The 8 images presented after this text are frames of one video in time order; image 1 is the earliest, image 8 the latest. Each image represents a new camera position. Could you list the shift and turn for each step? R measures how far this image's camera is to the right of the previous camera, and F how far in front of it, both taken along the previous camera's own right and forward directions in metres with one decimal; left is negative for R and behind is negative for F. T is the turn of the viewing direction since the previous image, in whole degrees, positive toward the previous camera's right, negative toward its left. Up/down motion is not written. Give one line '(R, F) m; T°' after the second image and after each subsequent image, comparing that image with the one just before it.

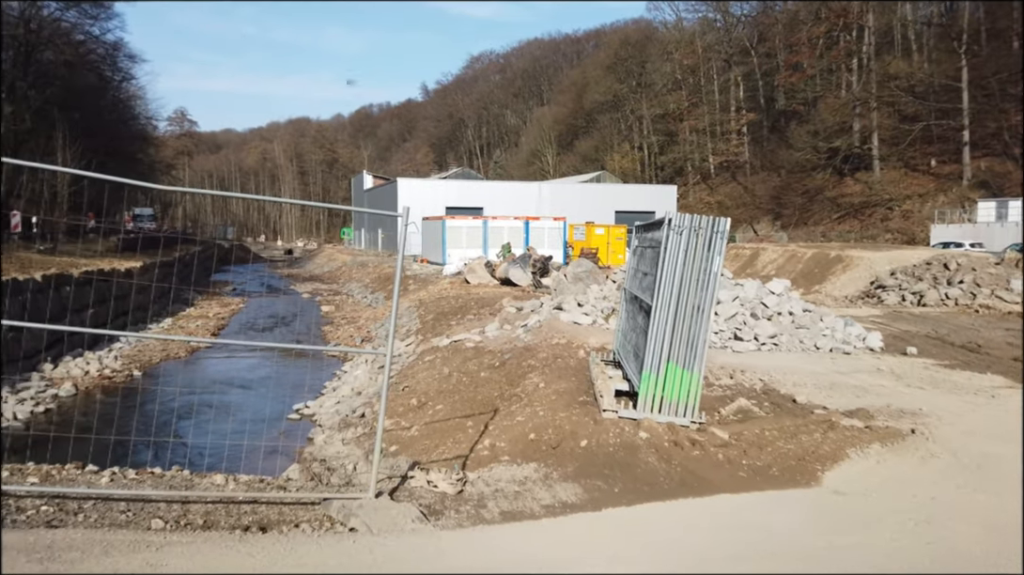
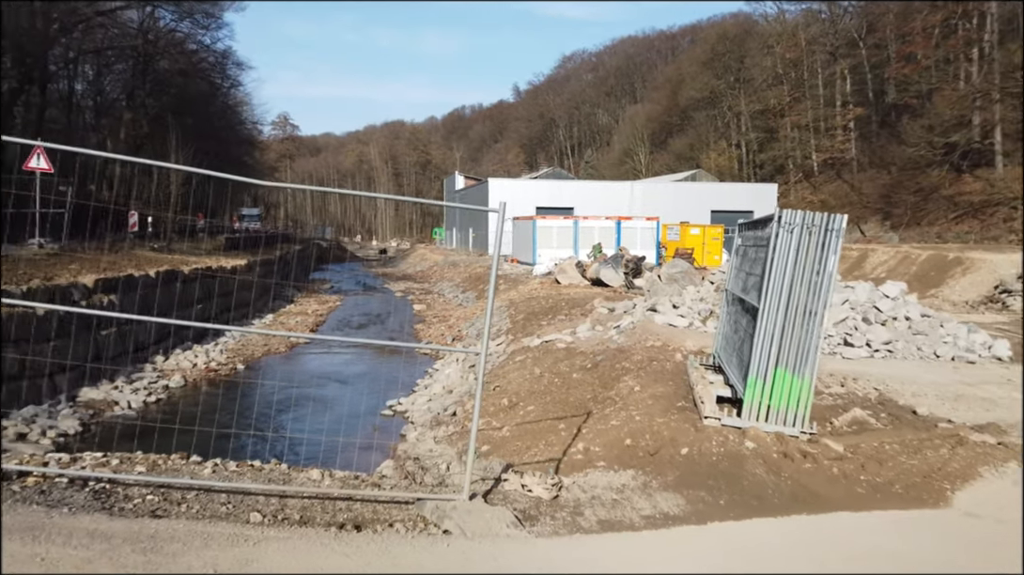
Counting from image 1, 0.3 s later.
(-0.1, +0.1) m; -7°
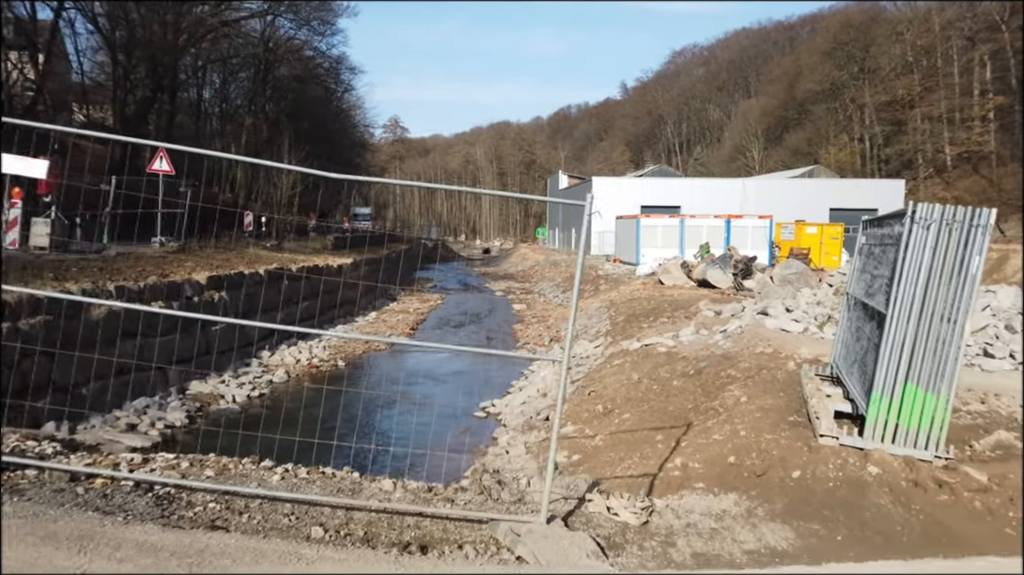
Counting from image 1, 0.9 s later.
(+0.1, +0.3) m; -8°
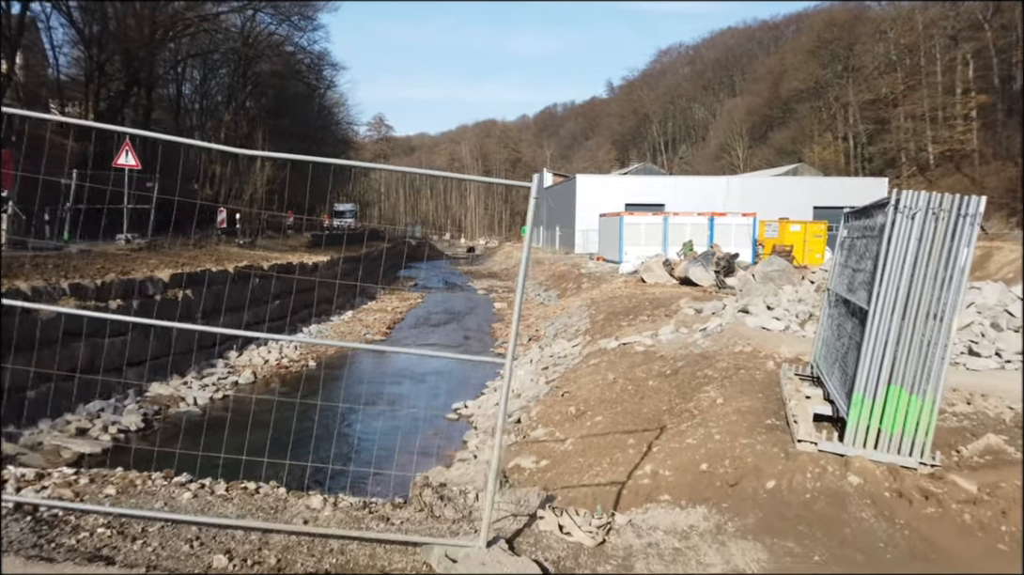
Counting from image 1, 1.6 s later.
(+0.2, +0.3) m; +1°
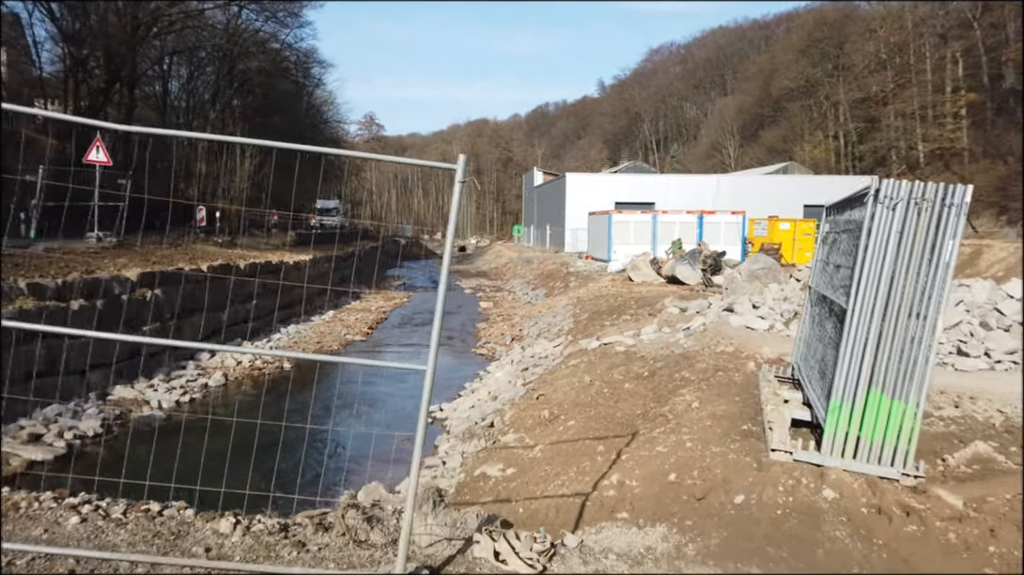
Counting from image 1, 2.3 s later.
(+0.2, +0.3) m; +1°
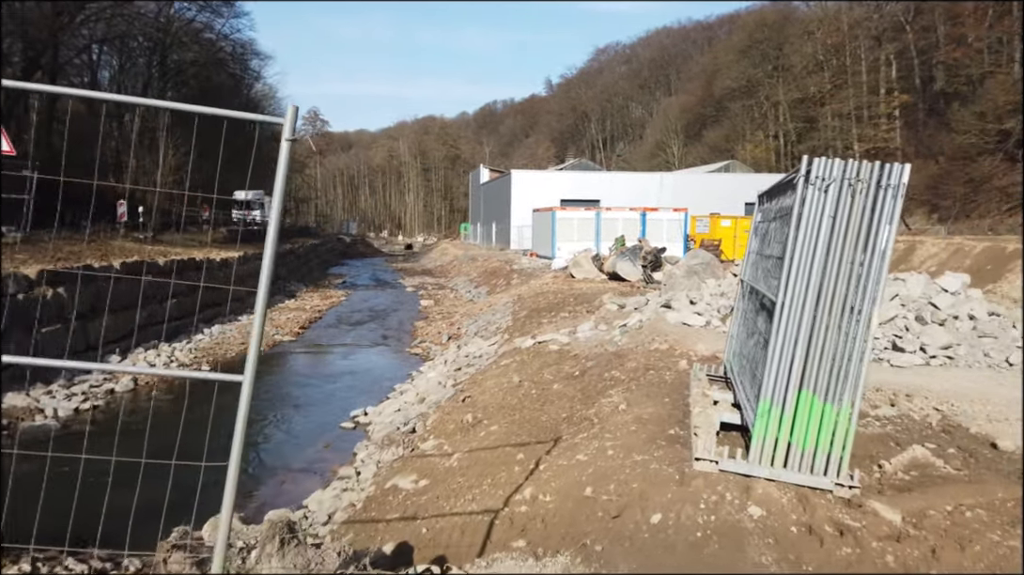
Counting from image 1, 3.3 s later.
(+0.3, +0.5) m; +4°
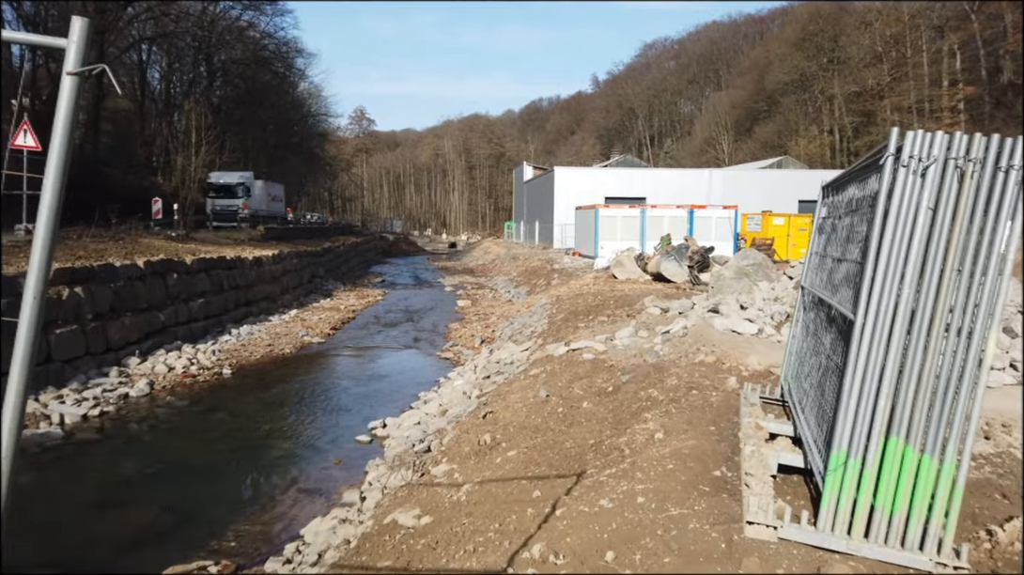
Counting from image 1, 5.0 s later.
(+0.2, +0.7) m; -4°
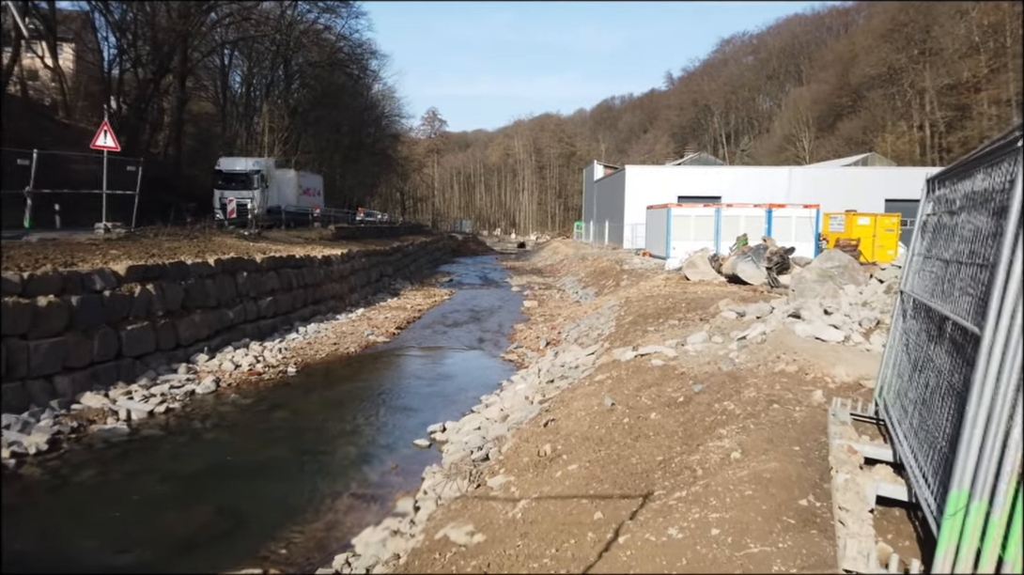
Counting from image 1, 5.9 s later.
(0.0, +0.3) m; -6°
